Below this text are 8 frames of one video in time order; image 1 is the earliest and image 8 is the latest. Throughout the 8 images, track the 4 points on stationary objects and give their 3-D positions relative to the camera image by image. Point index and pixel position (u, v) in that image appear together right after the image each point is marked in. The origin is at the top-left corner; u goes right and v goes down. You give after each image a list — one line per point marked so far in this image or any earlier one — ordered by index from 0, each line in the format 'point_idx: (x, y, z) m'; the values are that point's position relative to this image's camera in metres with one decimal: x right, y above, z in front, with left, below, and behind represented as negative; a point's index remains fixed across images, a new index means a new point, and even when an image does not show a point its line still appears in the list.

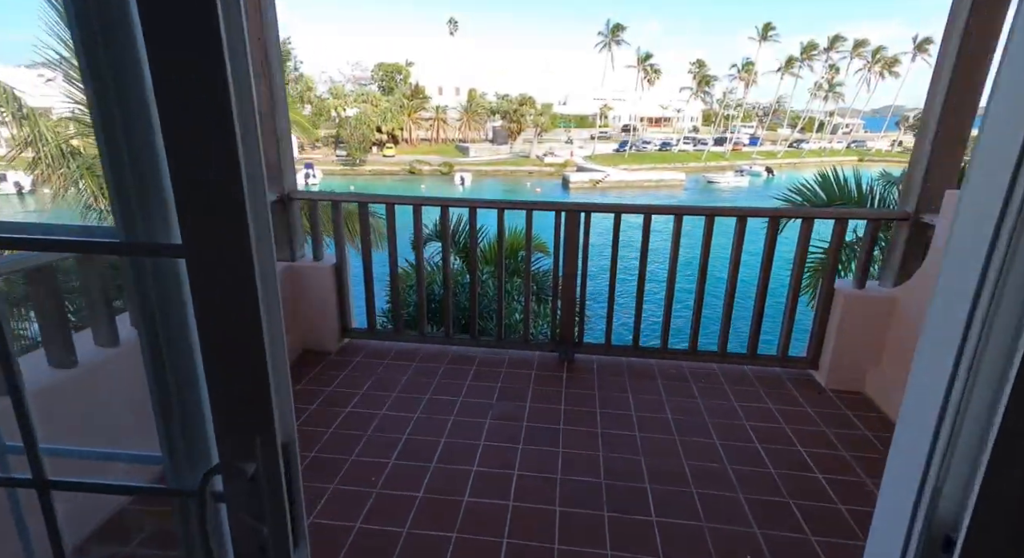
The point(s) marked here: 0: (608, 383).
0: (+0.4, -0.4, +2.3) m
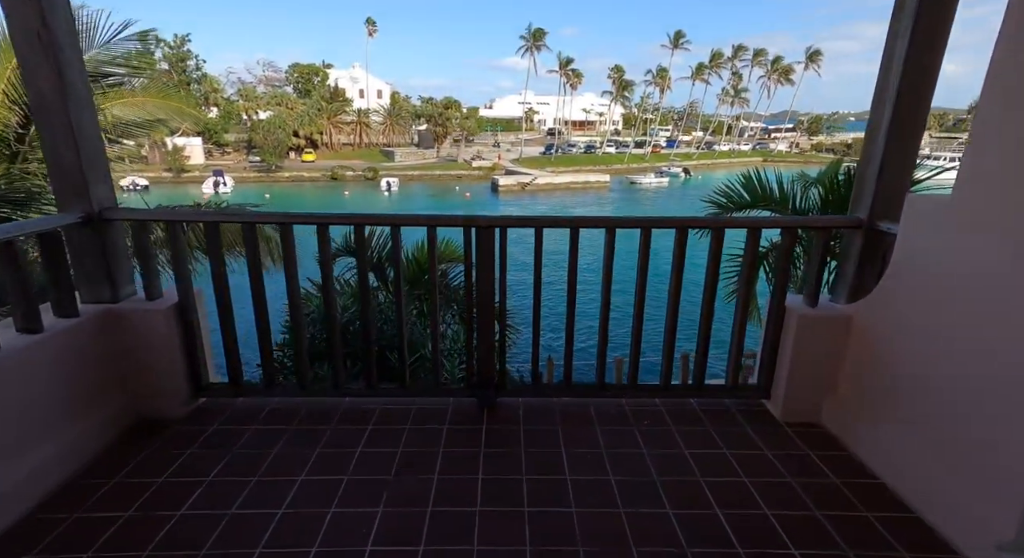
0: (+0.1, -0.5, +1.9) m
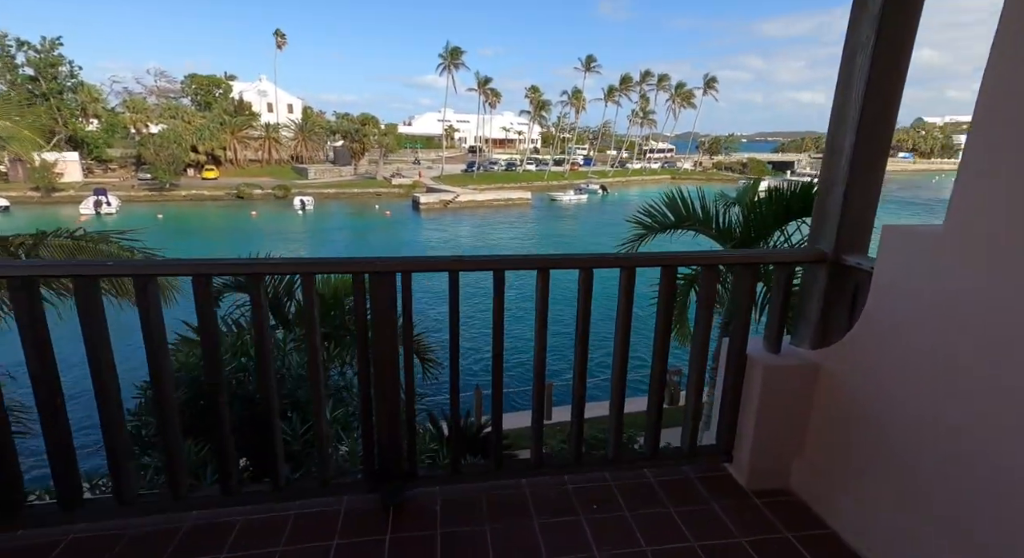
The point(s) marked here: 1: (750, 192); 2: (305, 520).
0: (-0.1, -0.7, +1.5) m
1: (+2.3, +0.8, +5.3) m
2: (-0.6, -0.6, +1.5) m
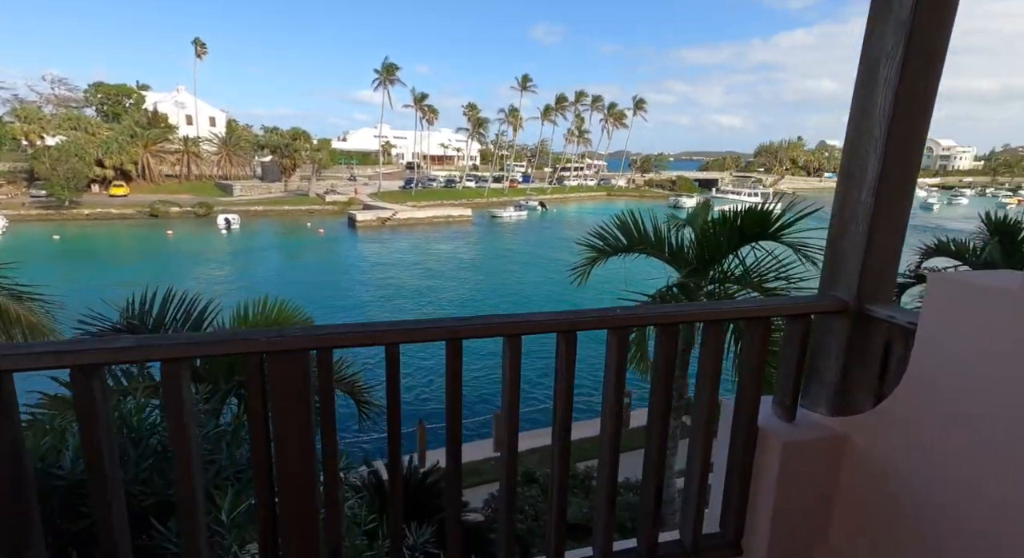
0: (-0.2, -0.8, +1.0) m
1: (+1.8, +0.6, +5.2) m
2: (-0.6, -0.8, +1.0) m
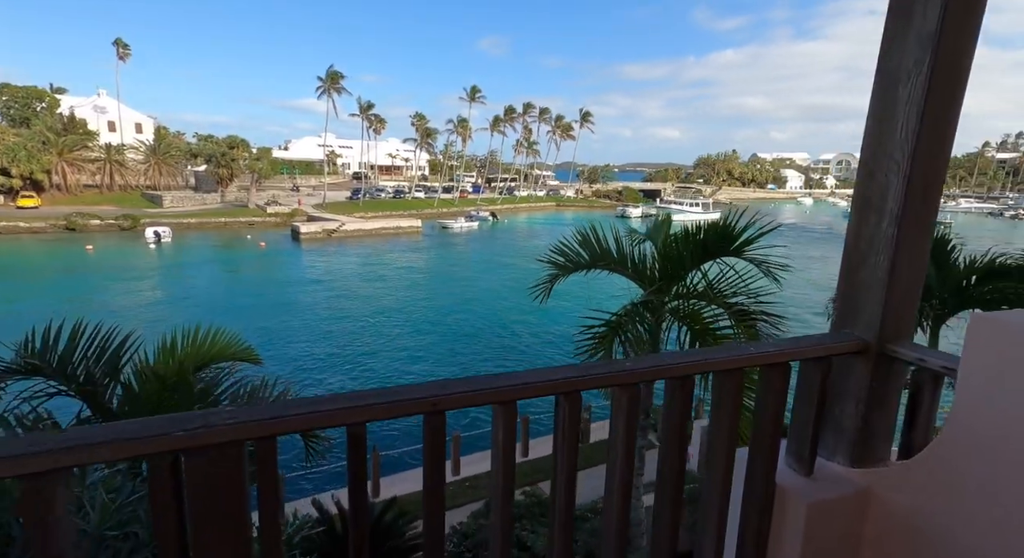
0: (-0.2, -0.9, +0.7) m
1: (+1.4, +0.5, +5.0) m
2: (-0.6, -0.9, +0.6) m
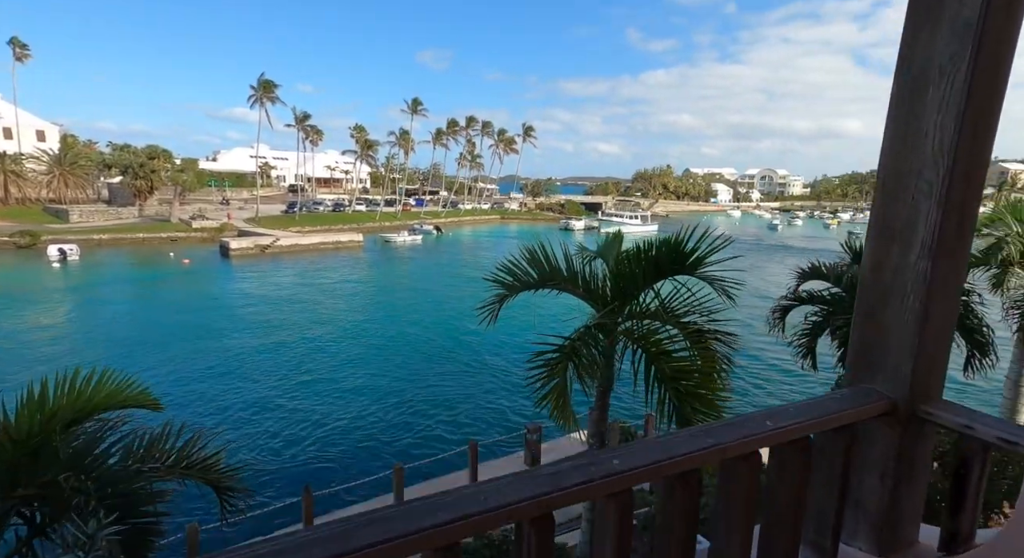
0: (-0.2, -1.0, +0.3) m
1: (+0.9, +0.3, +4.8) m
2: (-0.6, -1.0, +0.2) m
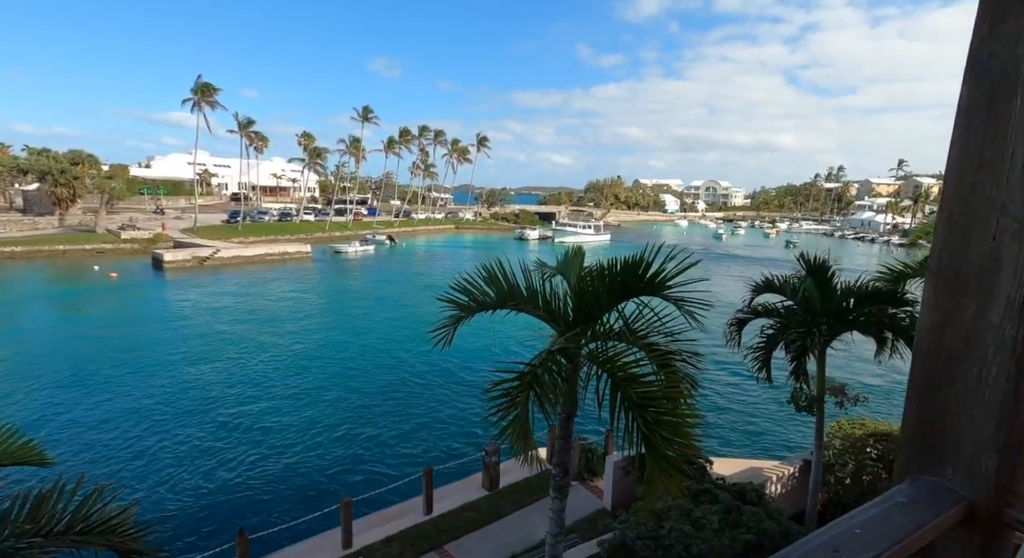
0: (-0.2, -1.1, -0.1) m
1: (+0.5, +0.1, +4.6) m
2: (-0.6, -1.1, -0.2) m
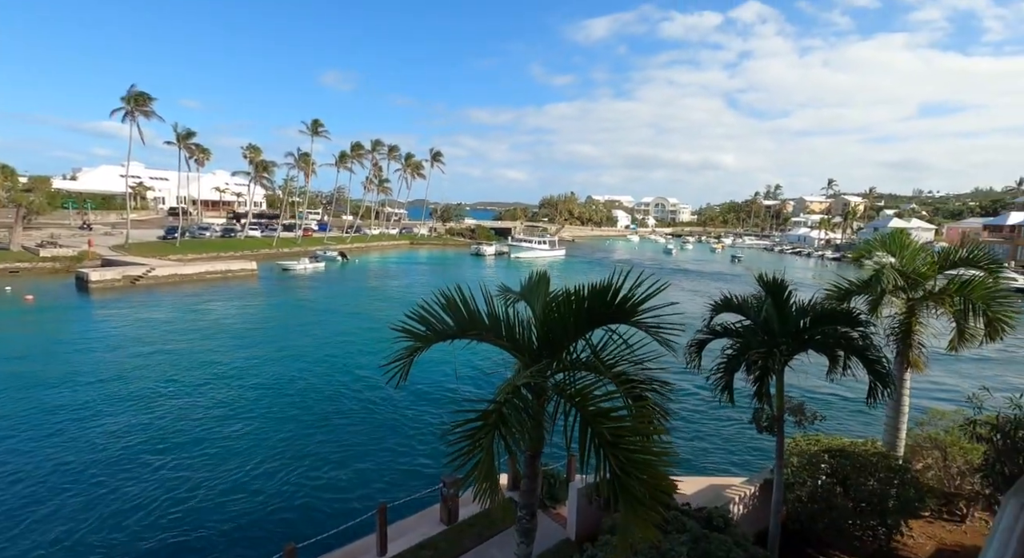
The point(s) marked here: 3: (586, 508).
0: (-0.1, -1.2, -0.5) m
1: (+0.2, -0.1, +4.2) m
2: (-0.5, -1.2, -0.6) m
3: (+1.0, -3.0, +7.2) m
